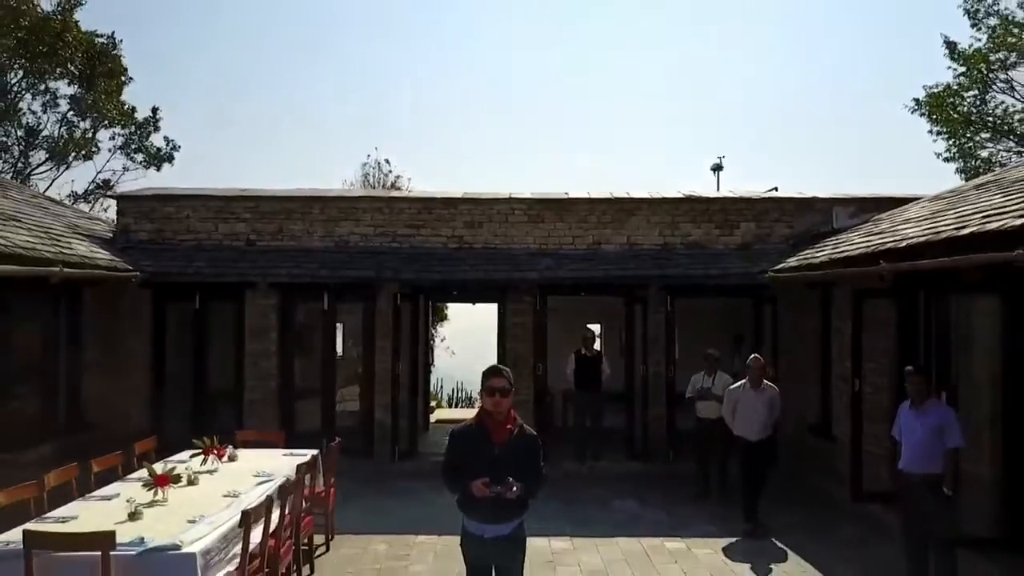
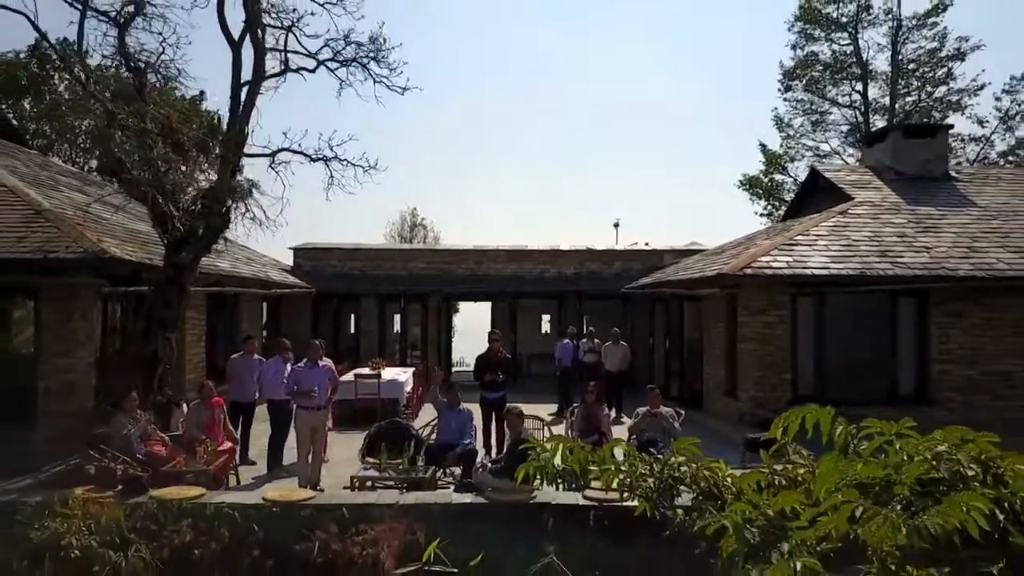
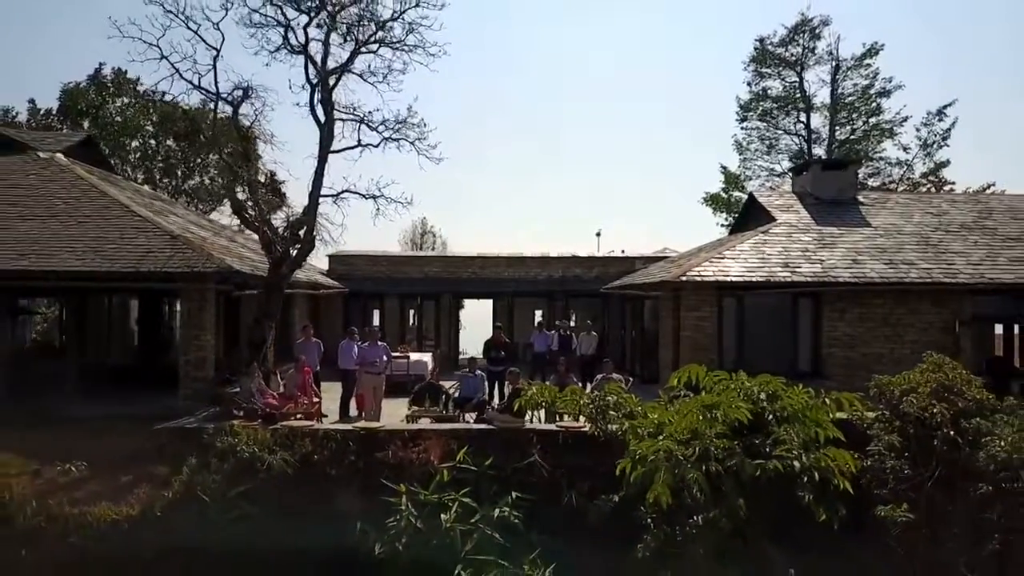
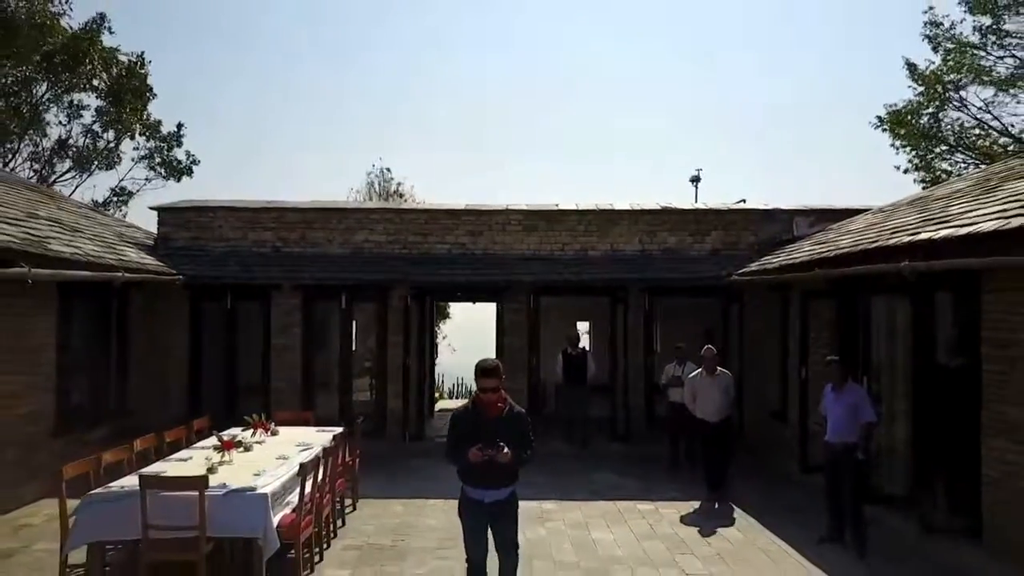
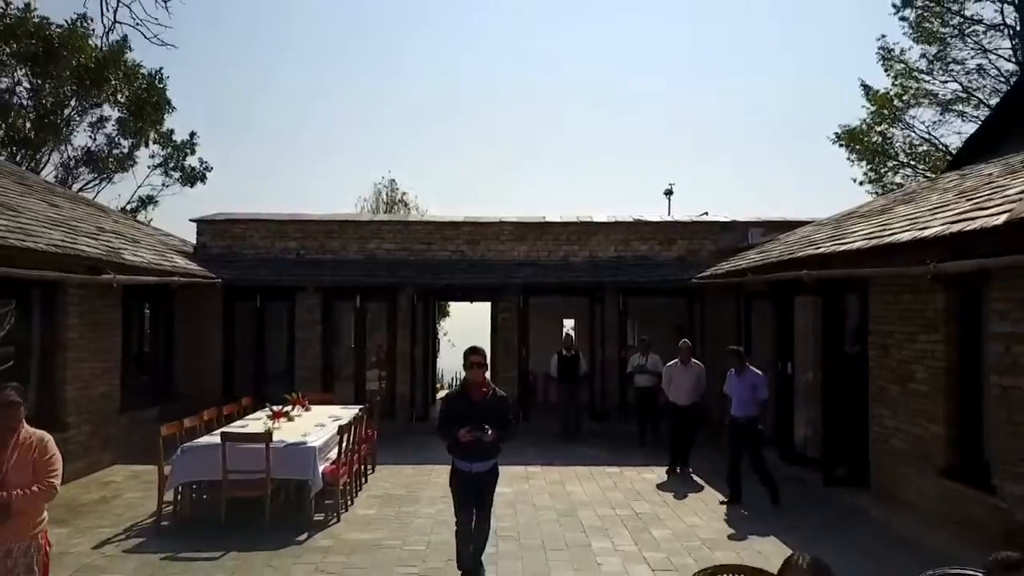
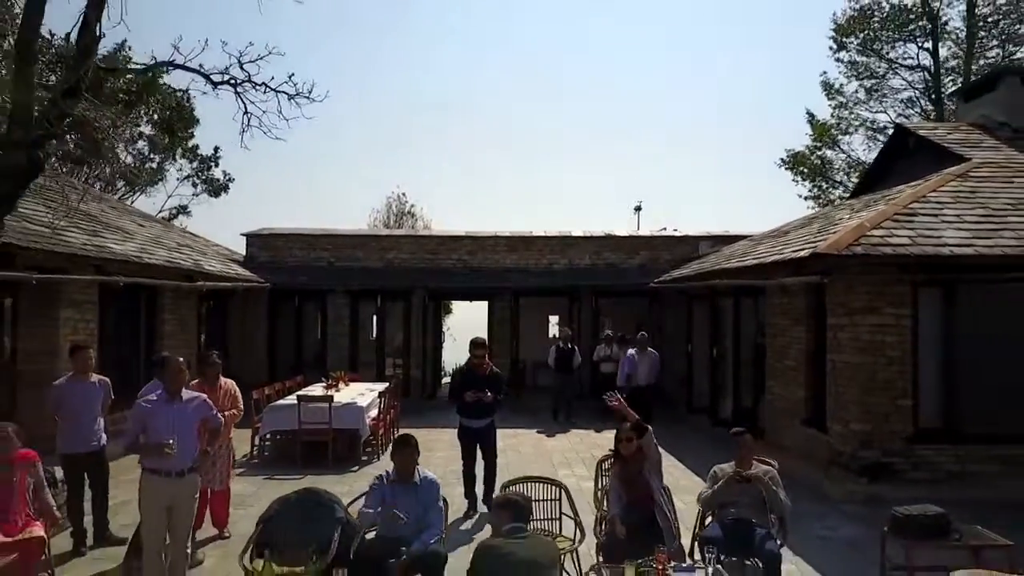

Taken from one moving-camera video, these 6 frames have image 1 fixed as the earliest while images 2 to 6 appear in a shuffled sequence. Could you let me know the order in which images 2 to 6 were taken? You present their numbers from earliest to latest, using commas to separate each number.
4, 5, 6, 2, 3
